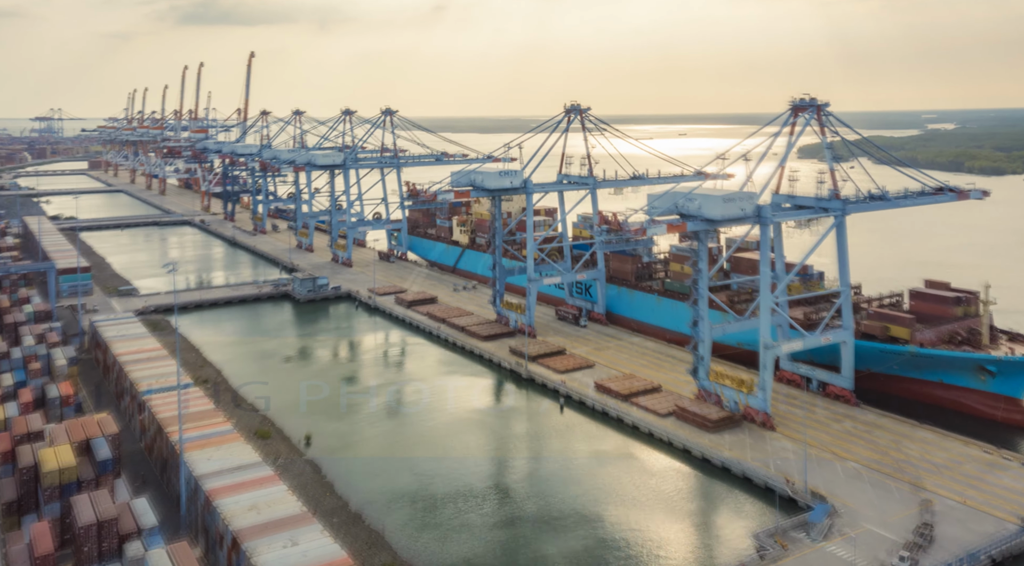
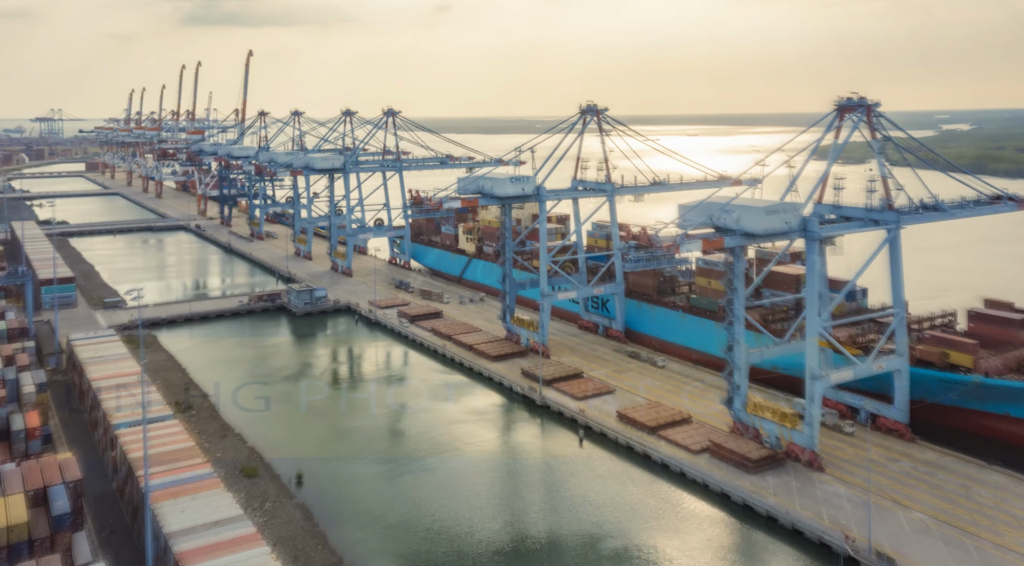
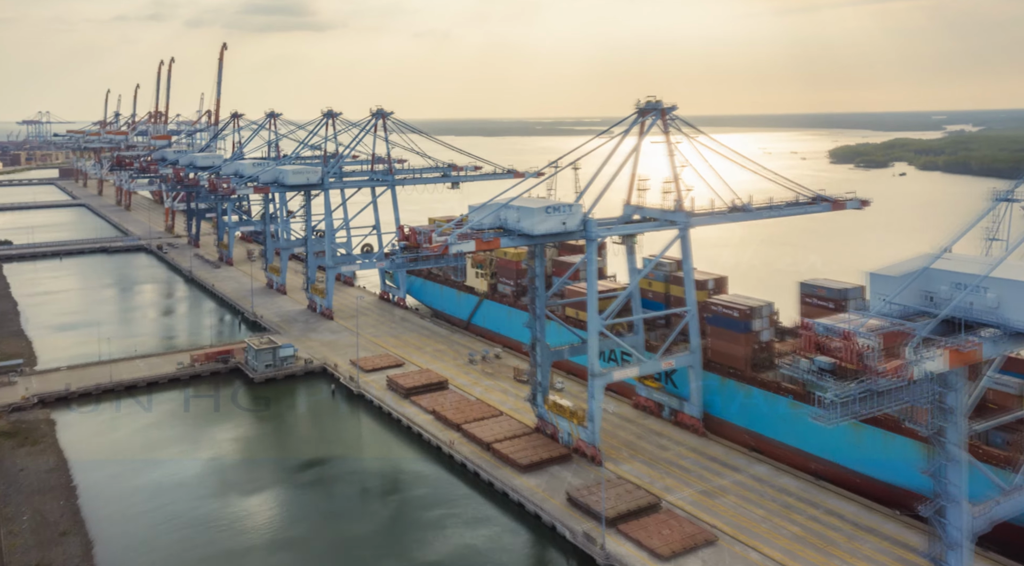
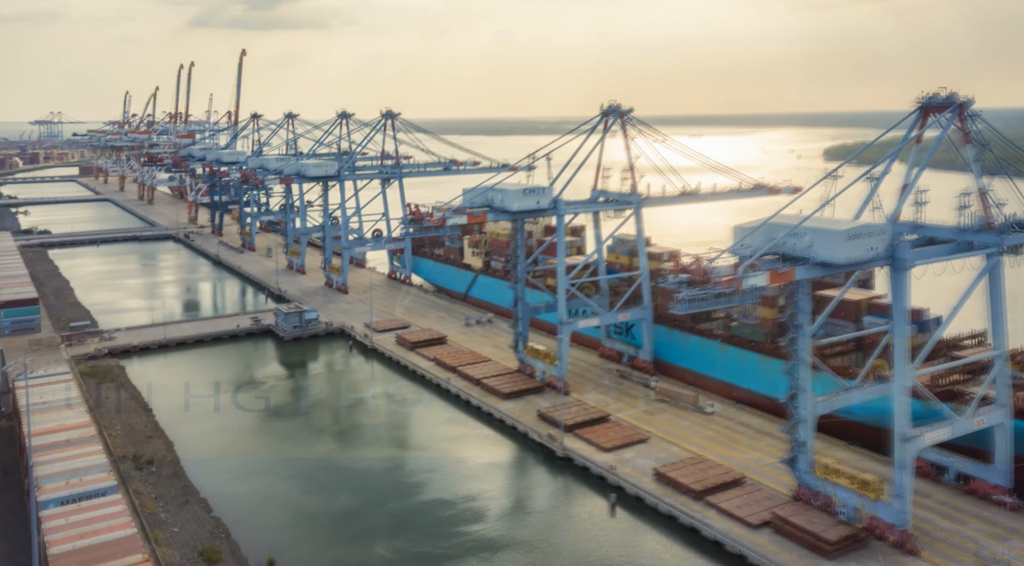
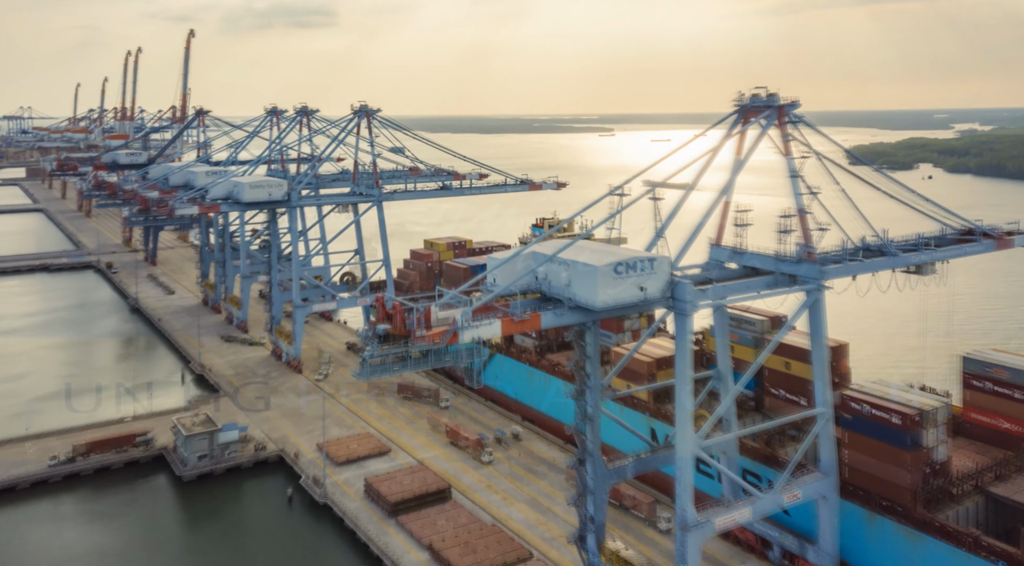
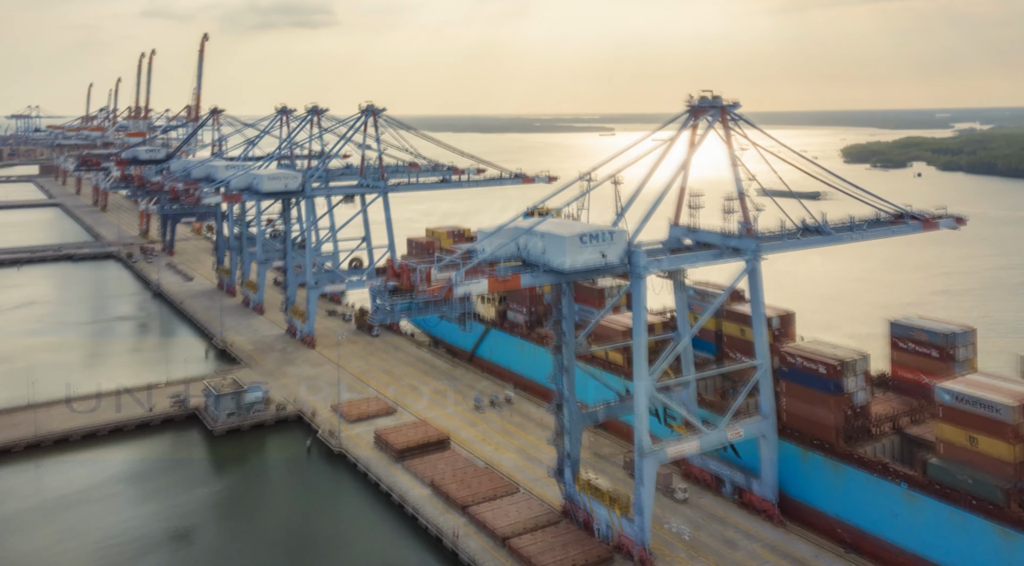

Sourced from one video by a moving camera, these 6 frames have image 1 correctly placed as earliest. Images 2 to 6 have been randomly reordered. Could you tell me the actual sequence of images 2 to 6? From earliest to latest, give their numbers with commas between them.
2, 4, 3, 6, 5
